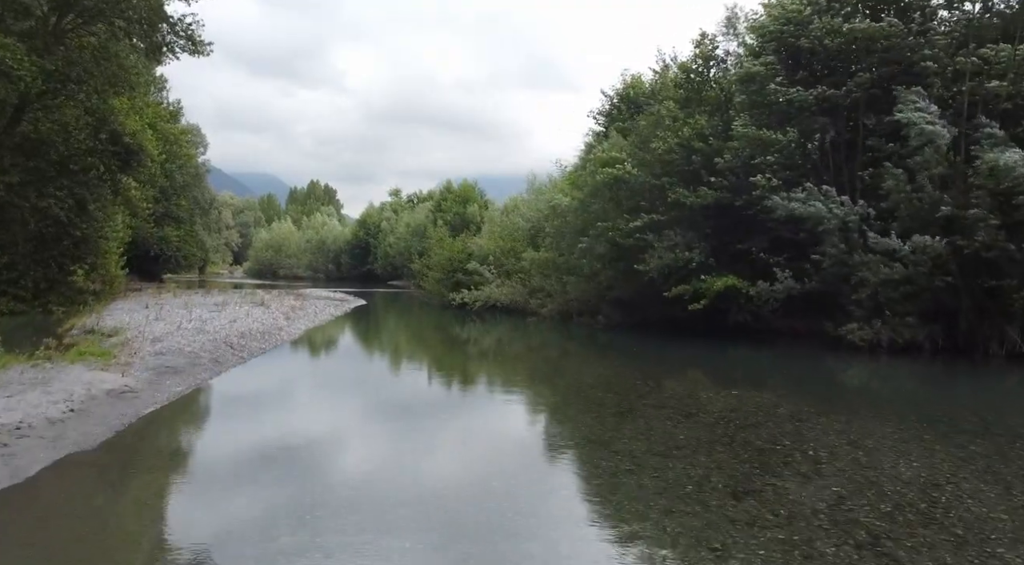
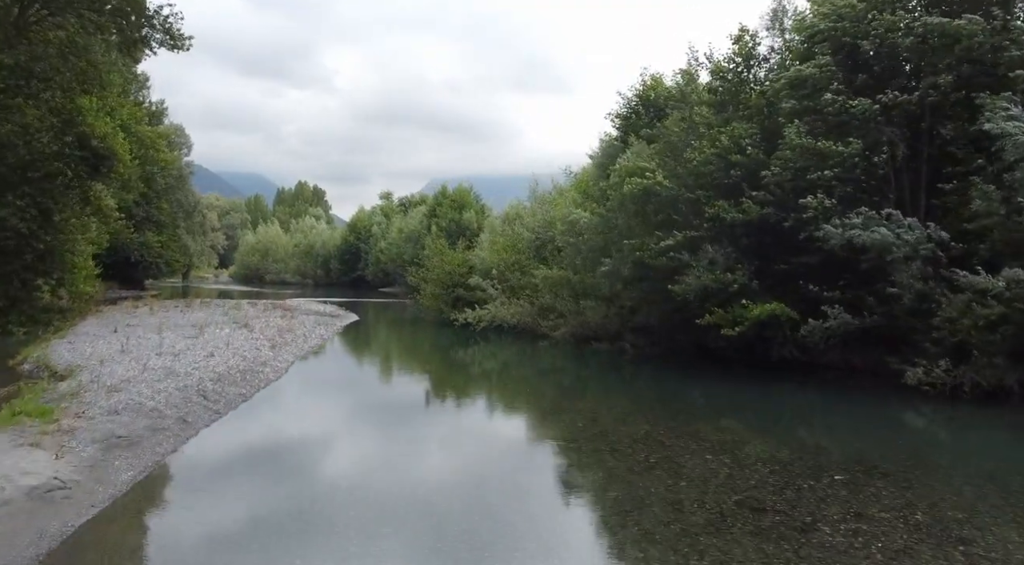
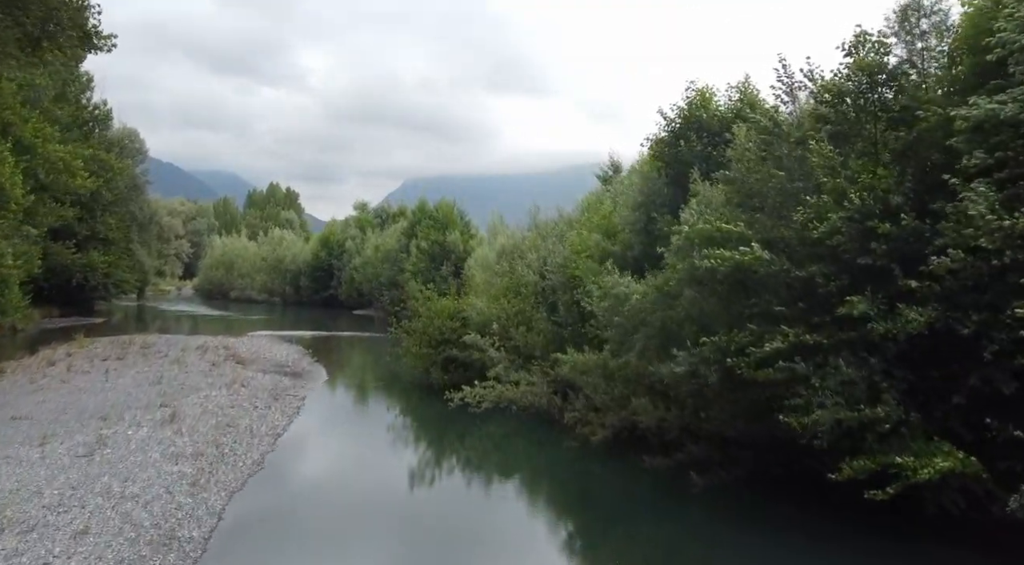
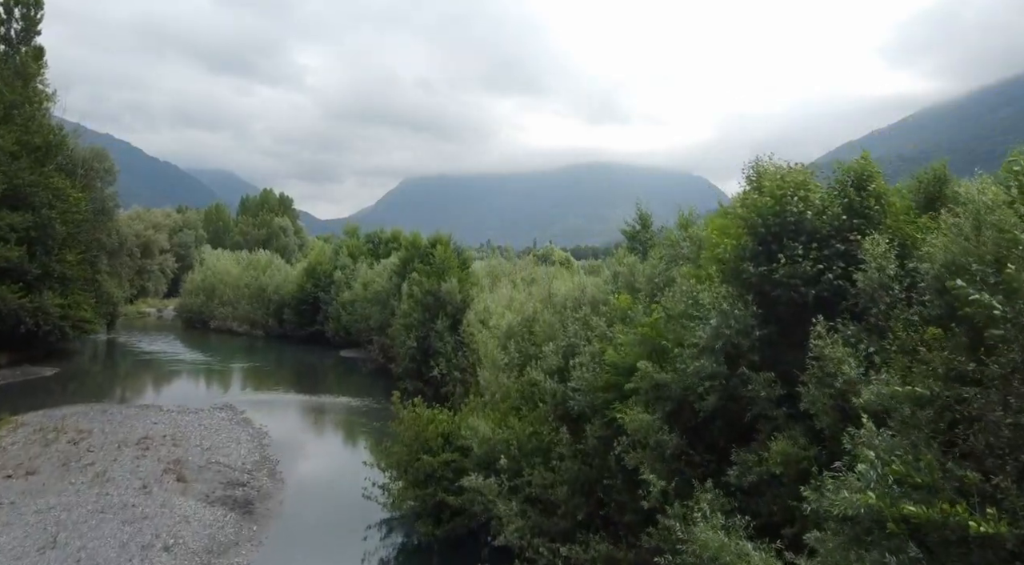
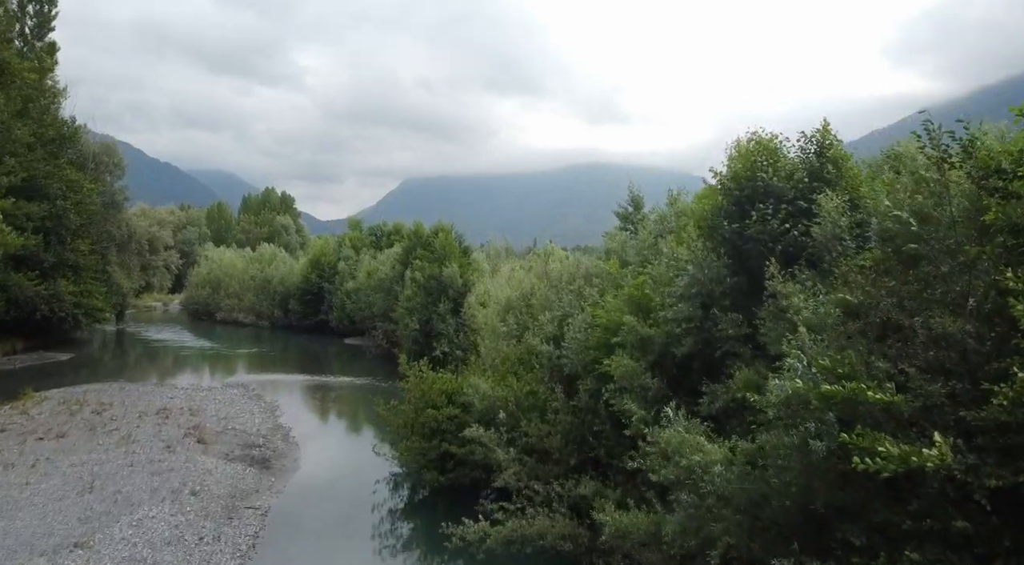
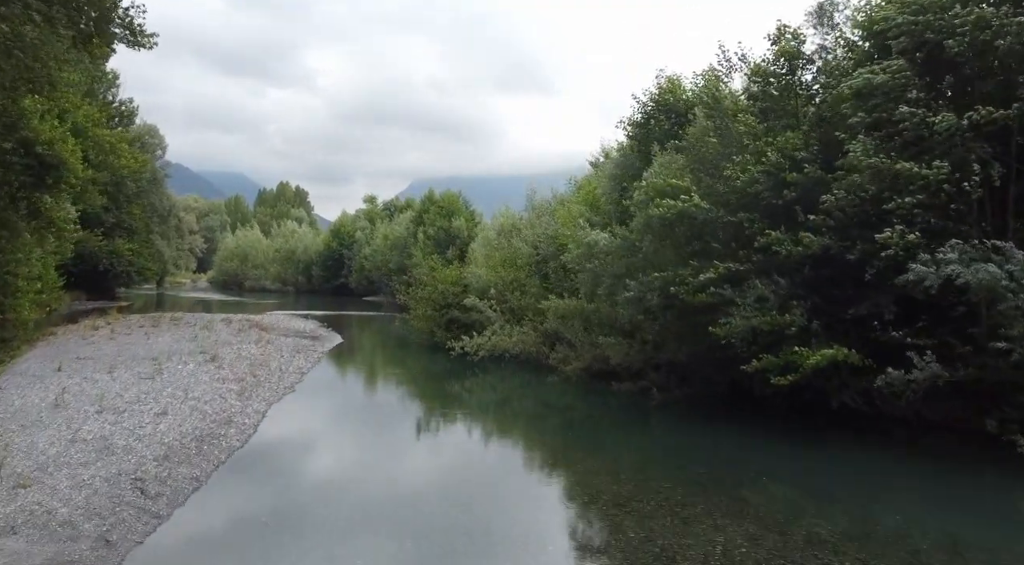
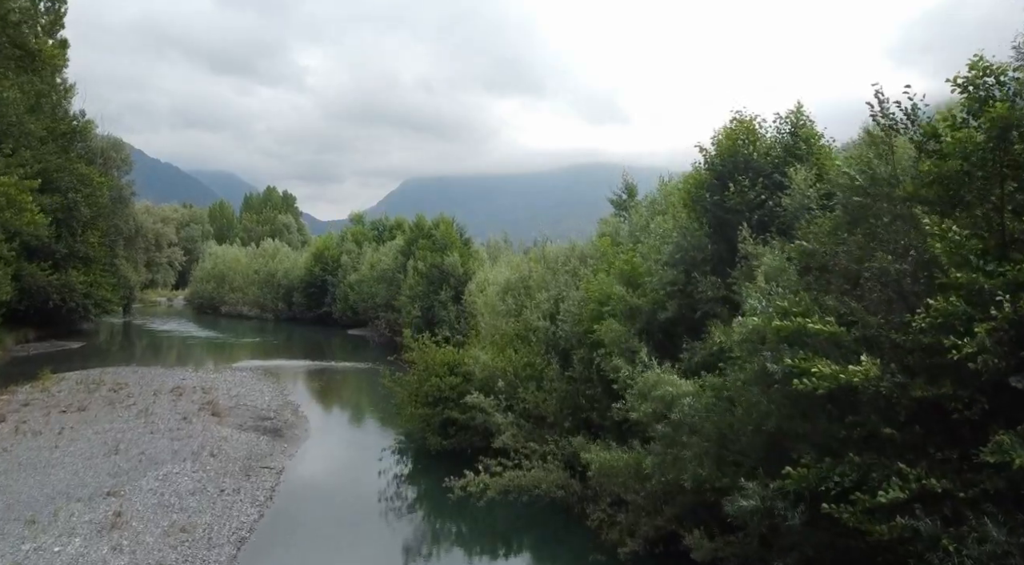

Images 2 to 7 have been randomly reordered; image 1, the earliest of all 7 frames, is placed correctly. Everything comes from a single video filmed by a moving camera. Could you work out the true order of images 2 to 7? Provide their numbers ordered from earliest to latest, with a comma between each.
2, 6, 3, 7, 5, 4
